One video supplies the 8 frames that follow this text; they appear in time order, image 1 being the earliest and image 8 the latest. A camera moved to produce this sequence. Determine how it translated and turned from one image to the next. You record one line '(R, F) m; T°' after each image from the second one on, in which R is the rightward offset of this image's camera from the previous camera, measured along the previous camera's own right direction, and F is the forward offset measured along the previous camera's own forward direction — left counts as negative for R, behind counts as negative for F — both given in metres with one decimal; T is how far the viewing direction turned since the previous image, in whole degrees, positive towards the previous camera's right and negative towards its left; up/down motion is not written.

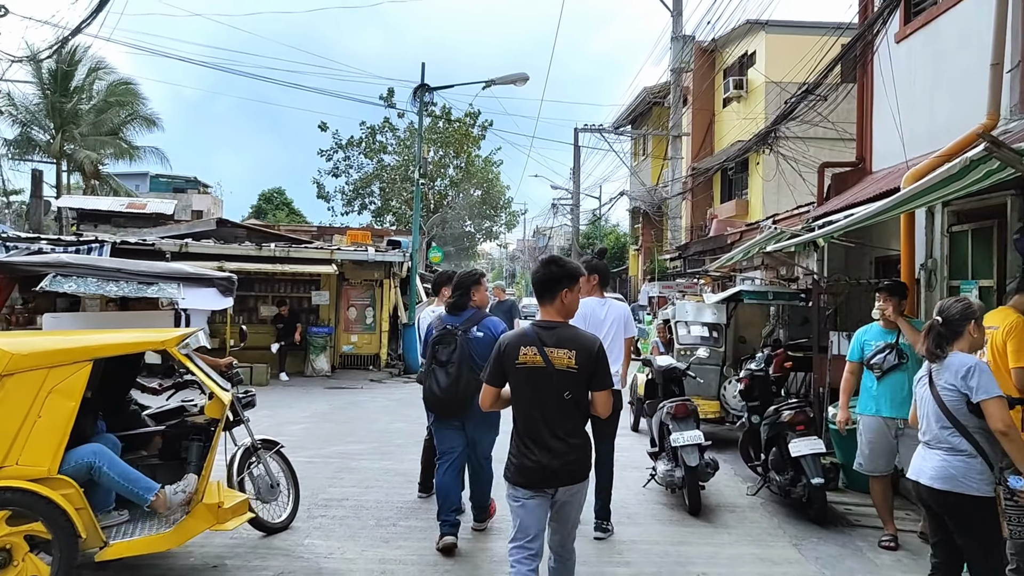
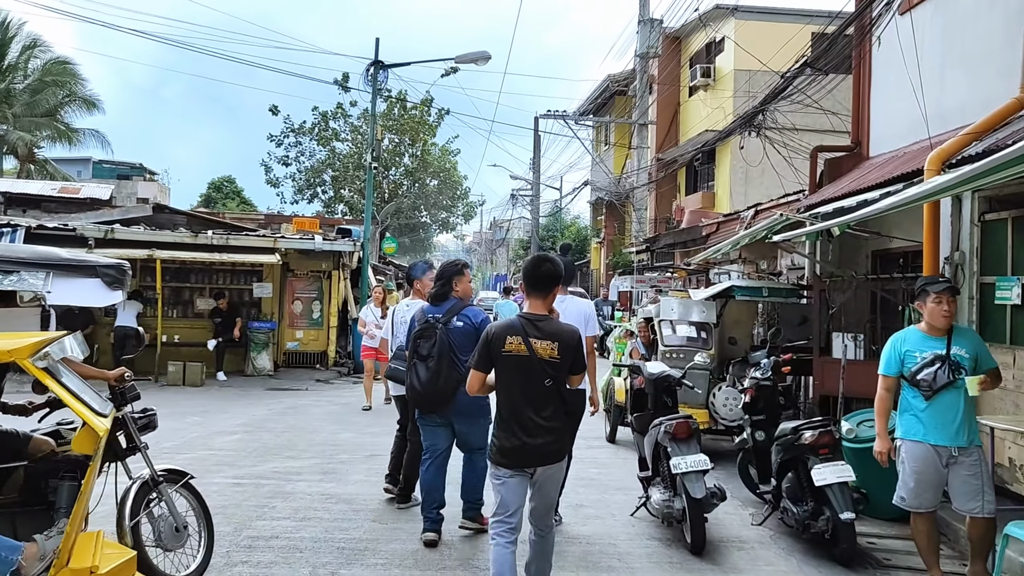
(-0.1, +1.0) m; +3°
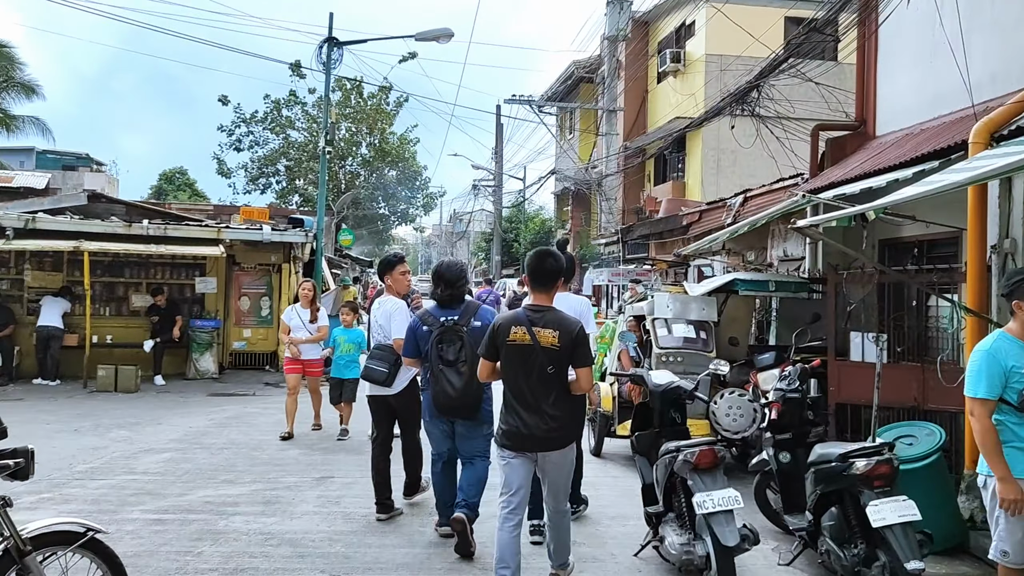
(-0.1, +1.0) m; +3°
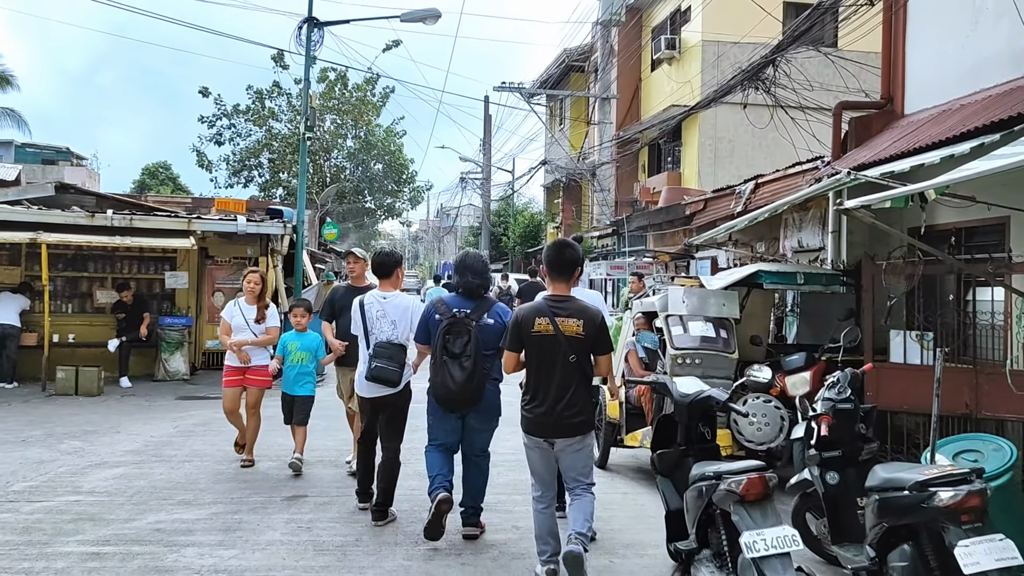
(-0.1, +0.7) m; +1°
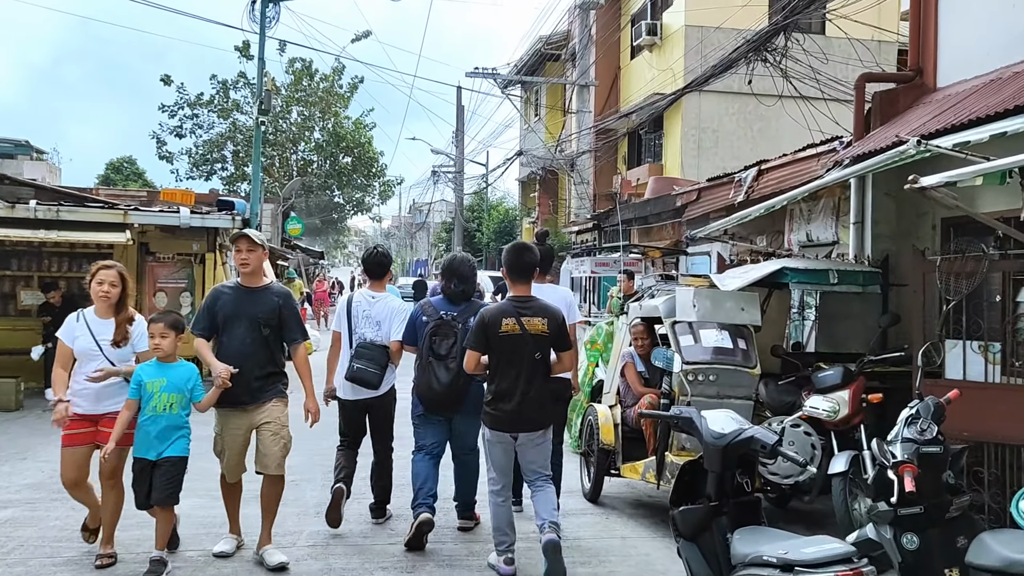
(0.0, +1.0) m; +2°
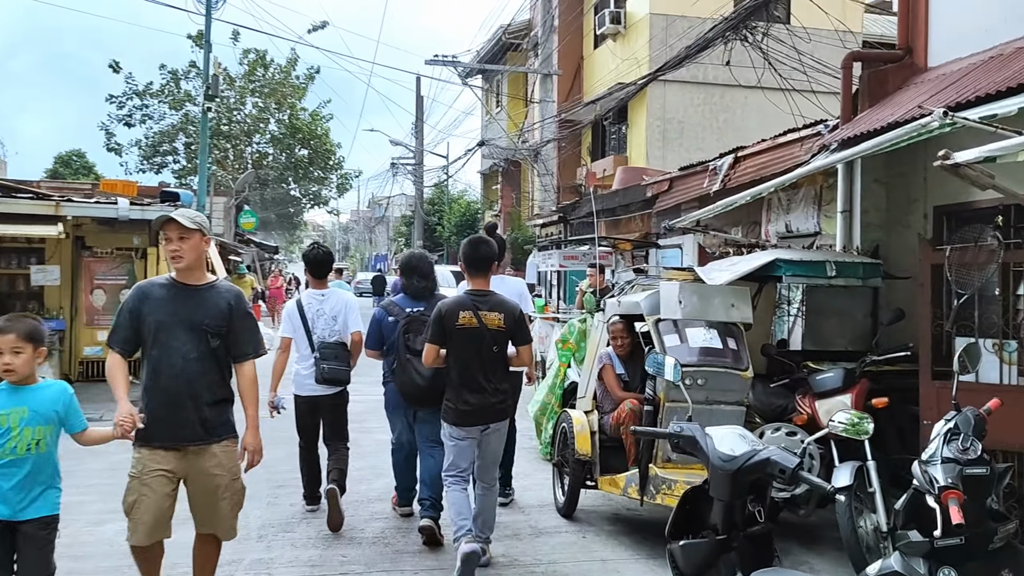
(0.0, +0.5) m; +3°
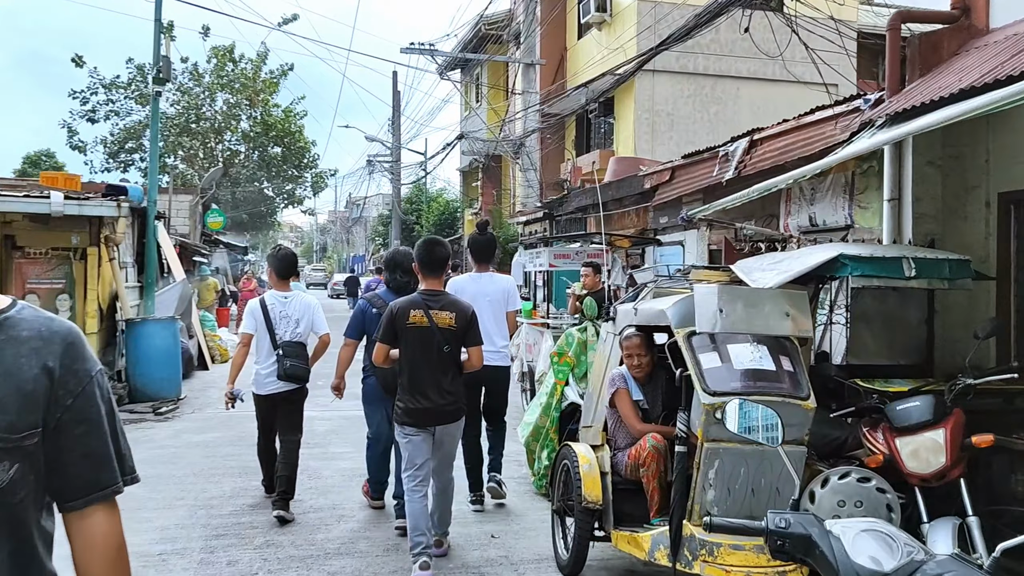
(0.0, +1.0) m; +1°
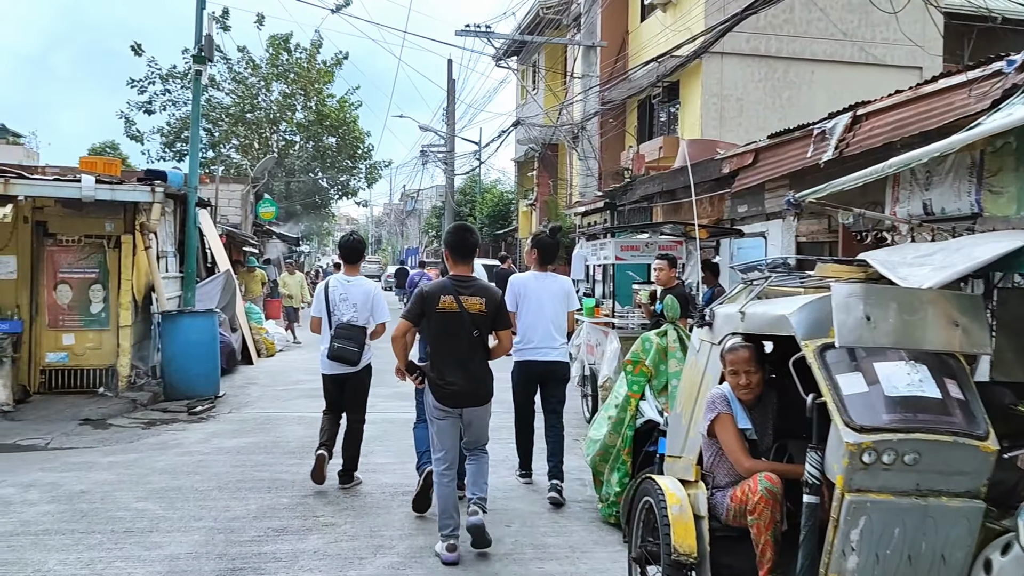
(-0.1, +0.8) m; -3°
